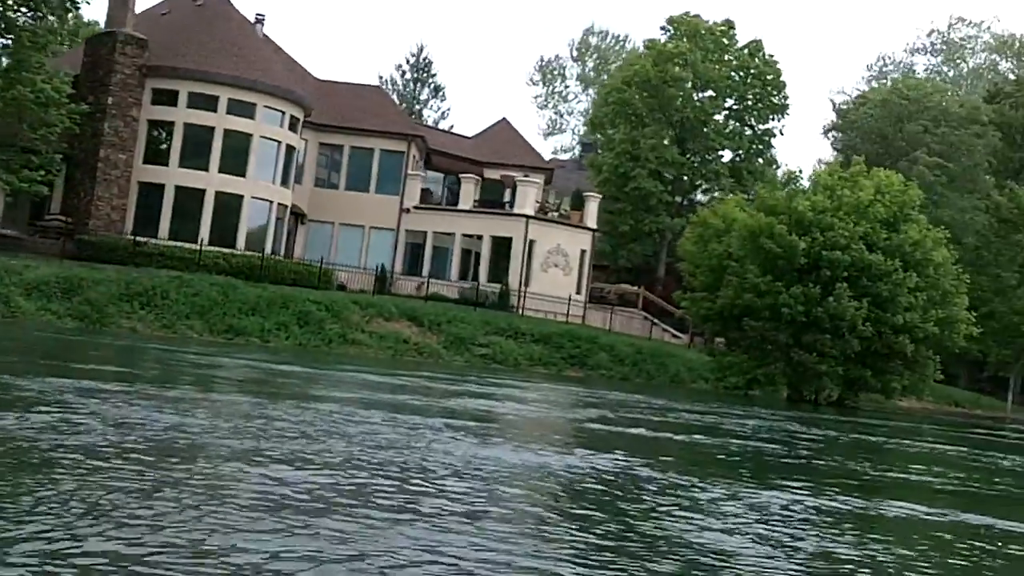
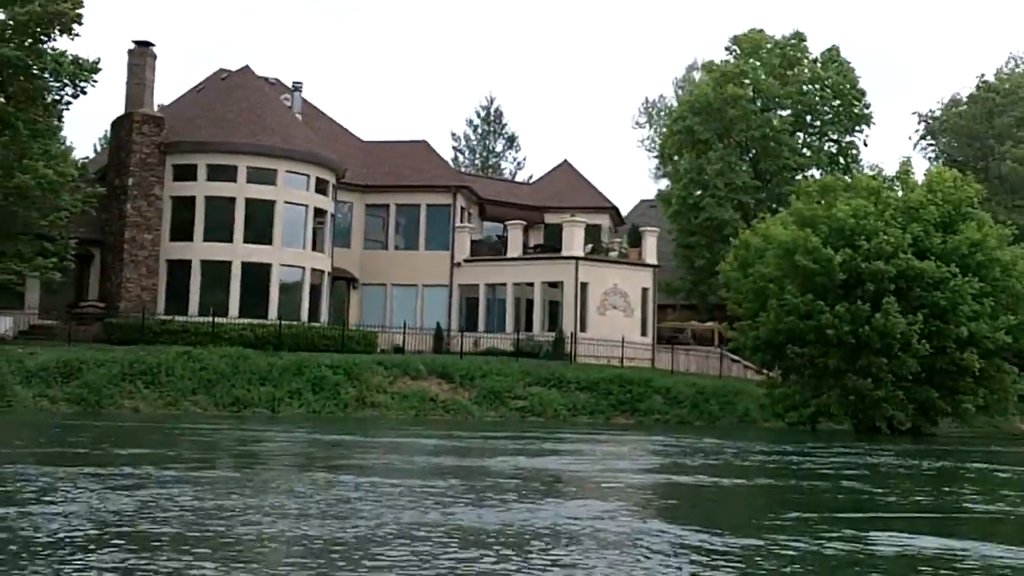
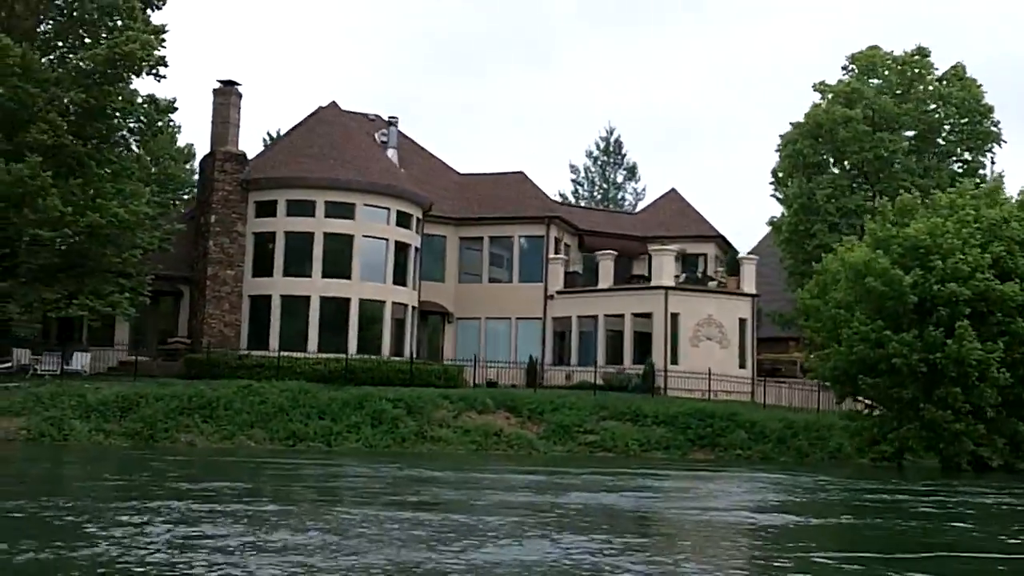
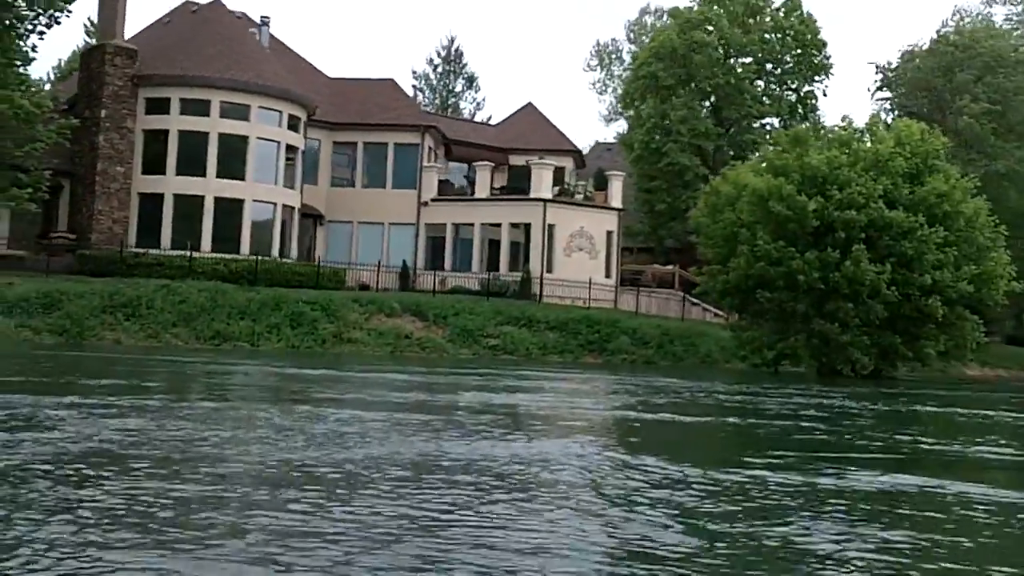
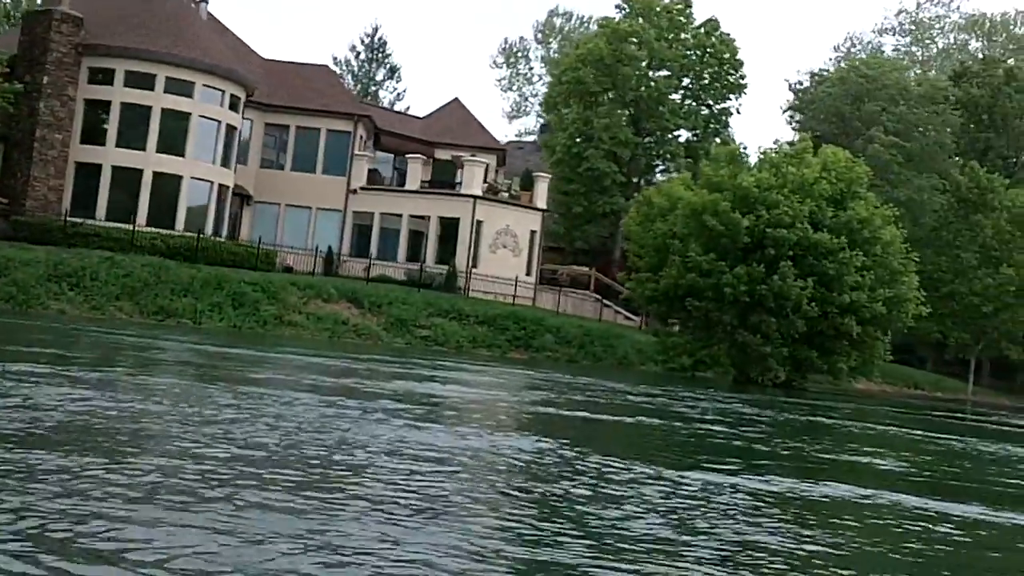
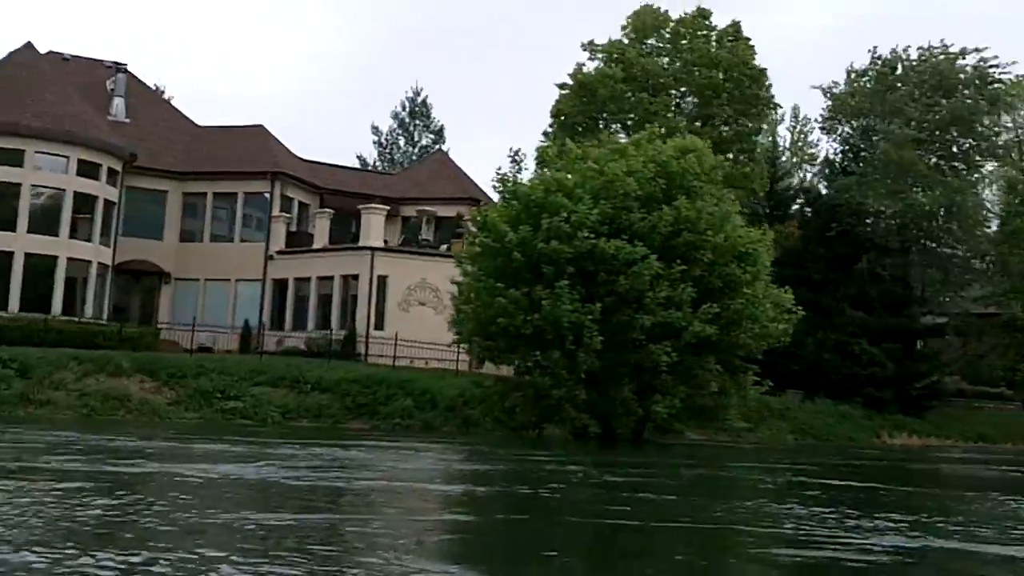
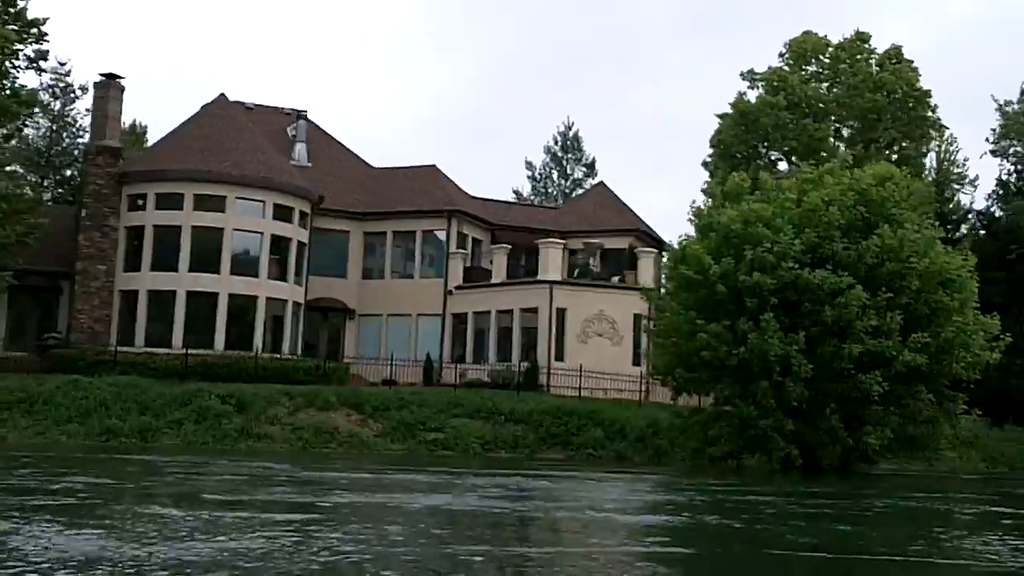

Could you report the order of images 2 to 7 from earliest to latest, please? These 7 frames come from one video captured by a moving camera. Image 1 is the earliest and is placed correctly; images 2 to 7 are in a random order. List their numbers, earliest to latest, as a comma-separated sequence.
5, 4, 2, 3, 7, 6
